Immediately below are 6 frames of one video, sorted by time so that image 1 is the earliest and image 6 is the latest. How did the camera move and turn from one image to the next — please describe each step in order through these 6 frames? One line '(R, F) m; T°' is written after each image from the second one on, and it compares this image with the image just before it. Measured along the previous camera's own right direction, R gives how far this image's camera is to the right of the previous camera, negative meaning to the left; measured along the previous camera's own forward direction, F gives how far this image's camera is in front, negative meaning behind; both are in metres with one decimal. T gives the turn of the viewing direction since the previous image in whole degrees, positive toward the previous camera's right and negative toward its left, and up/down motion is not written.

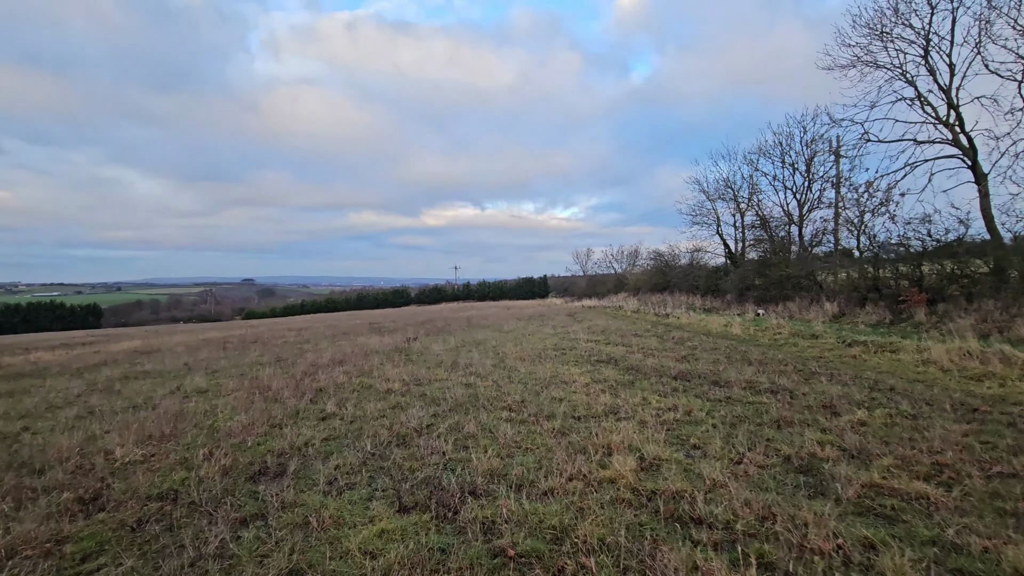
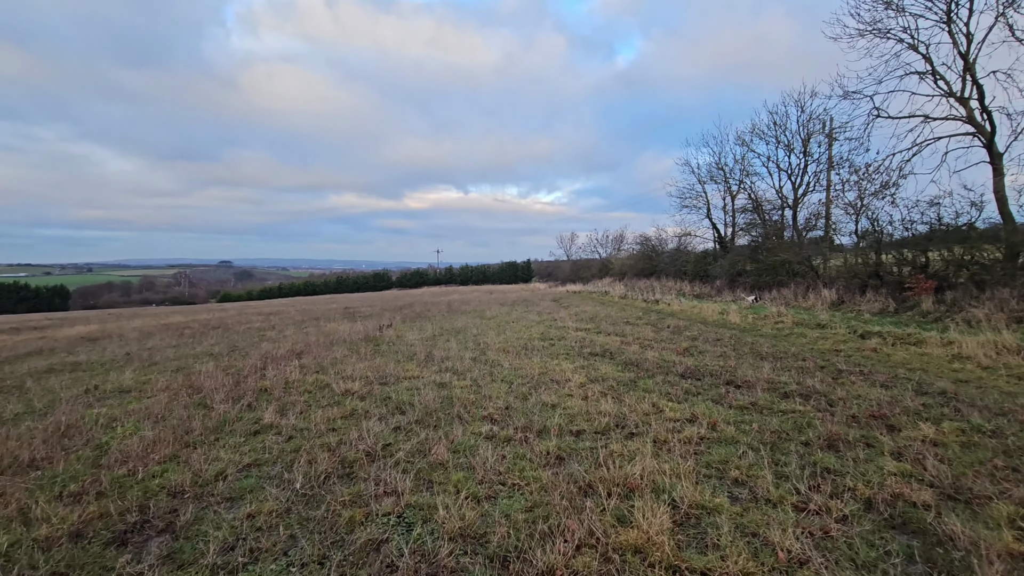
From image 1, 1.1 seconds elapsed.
(0.0, +1.3) m; +2°
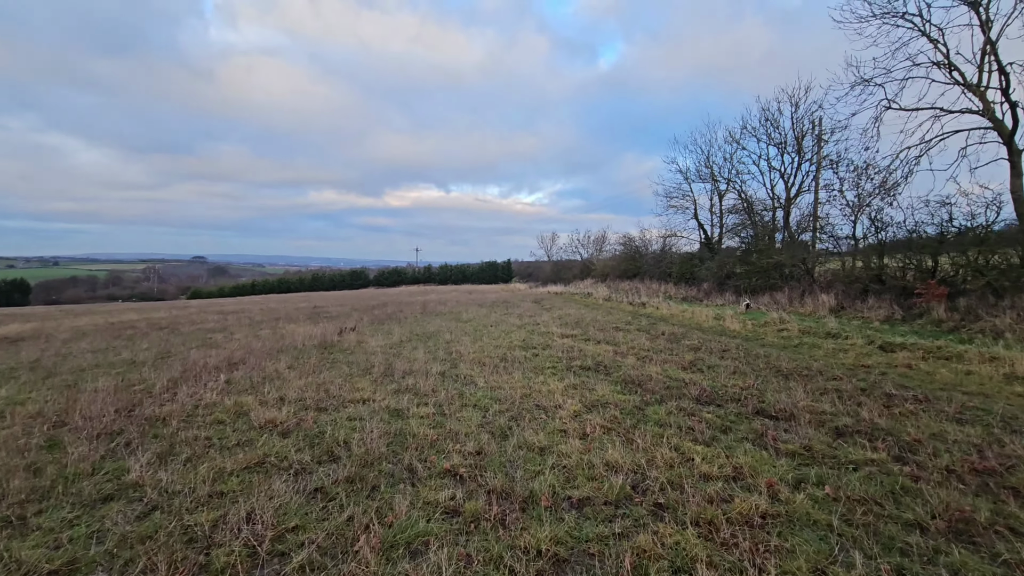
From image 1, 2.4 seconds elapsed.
(0.0, +1.6) m; +2°
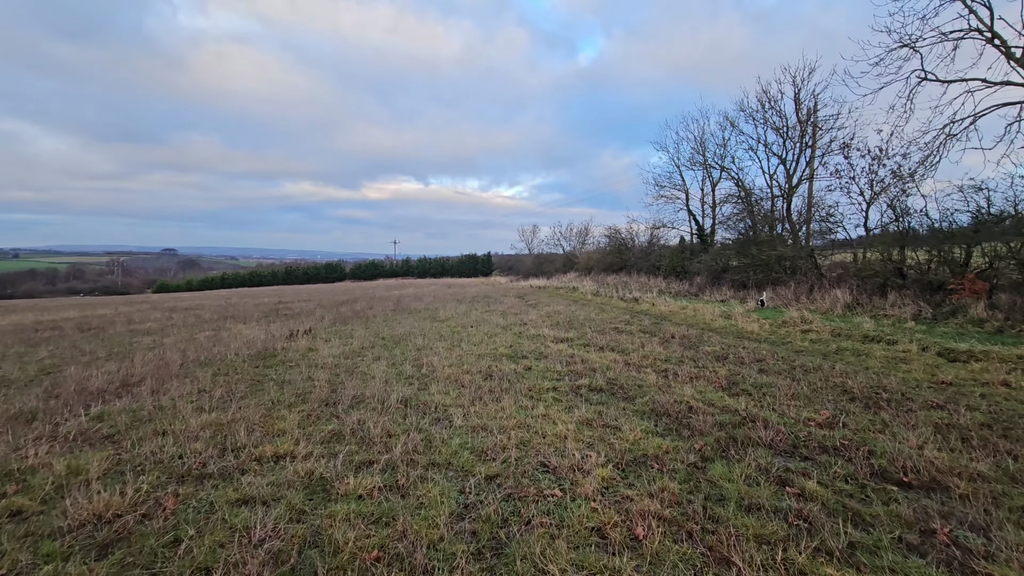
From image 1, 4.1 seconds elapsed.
(-0.1, +2.0) m; +2°
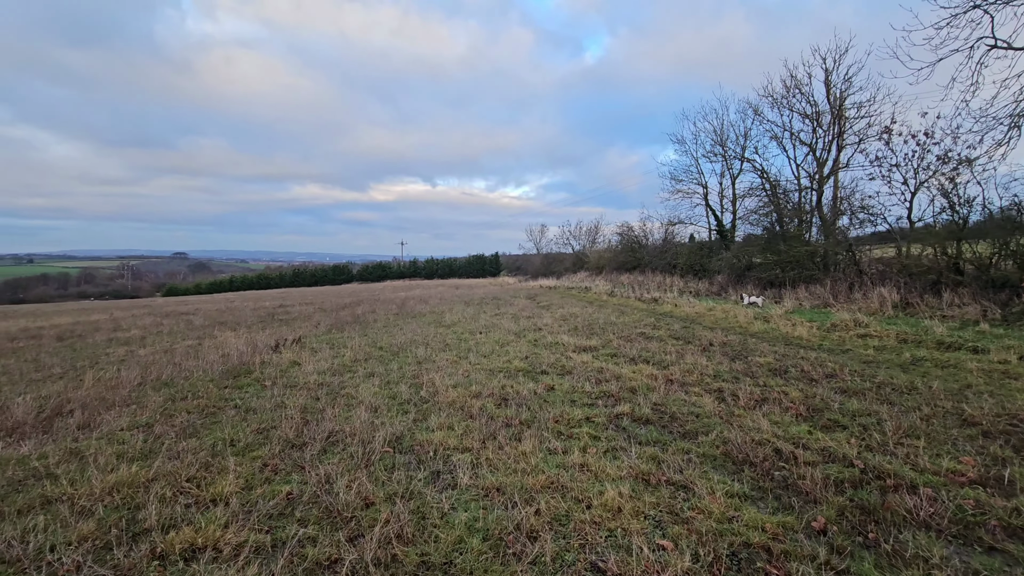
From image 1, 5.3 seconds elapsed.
(-0.1, +1.4) m; -1°
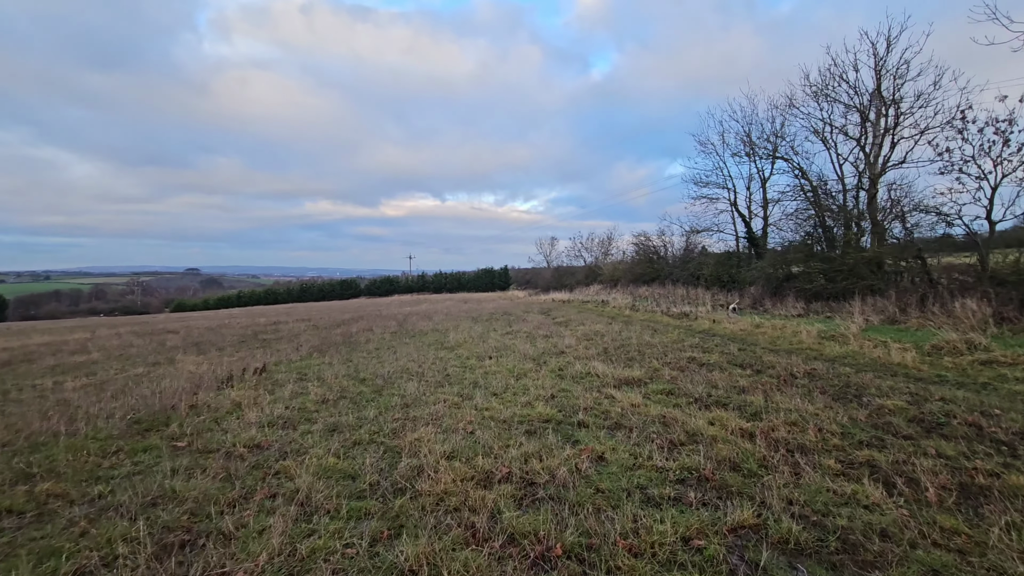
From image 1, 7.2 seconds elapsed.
(-0.1, +2.2) m; -1°
